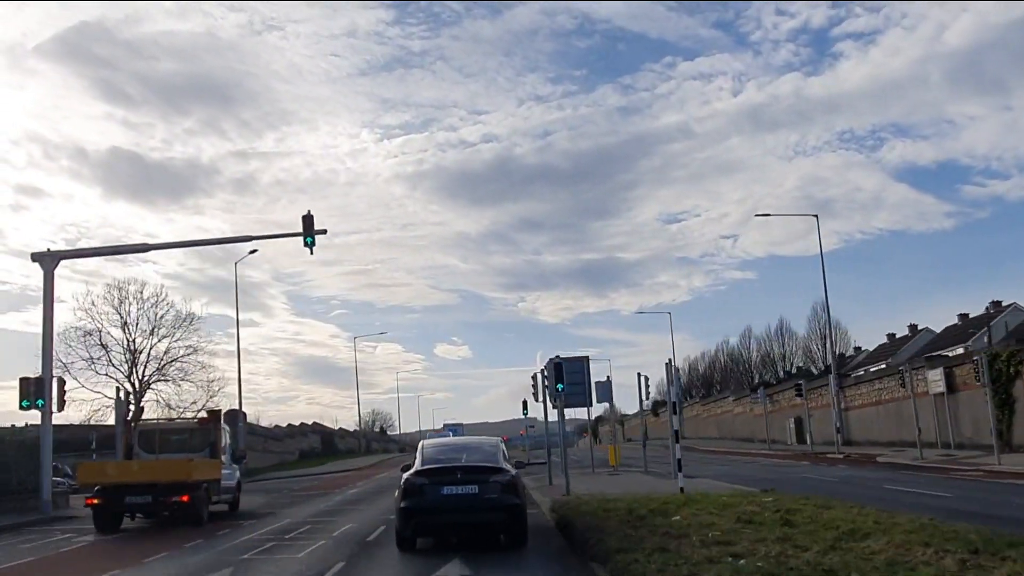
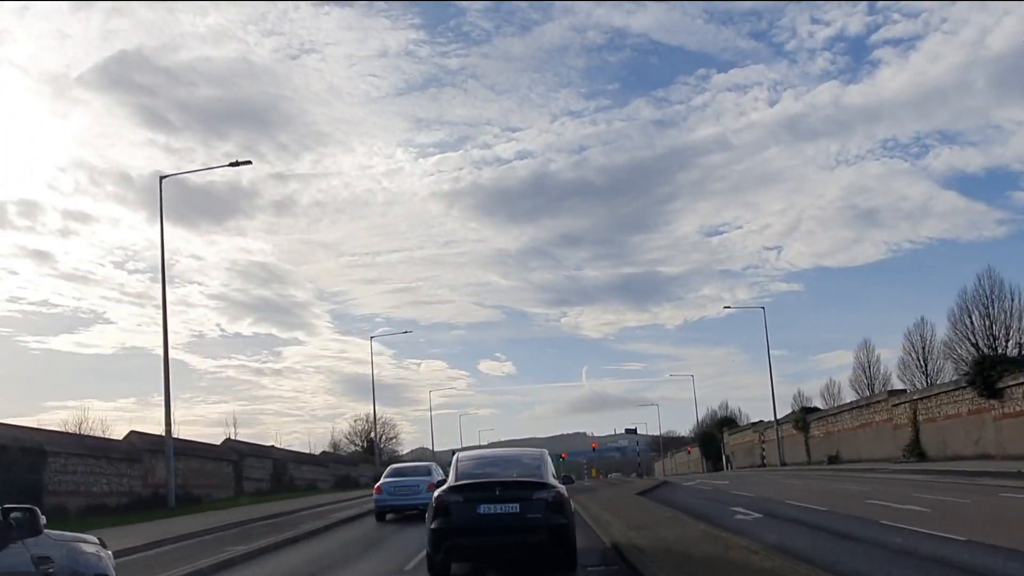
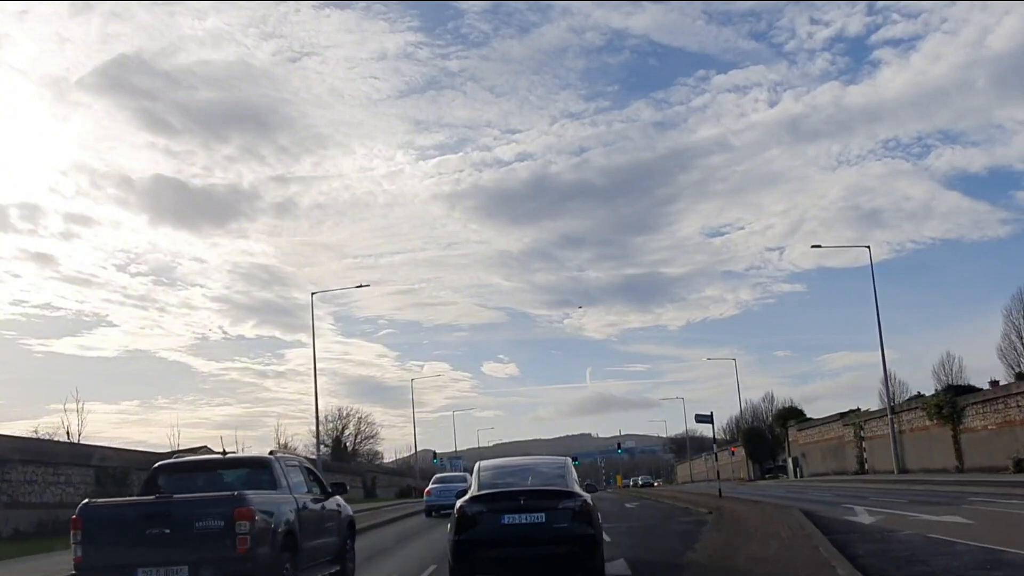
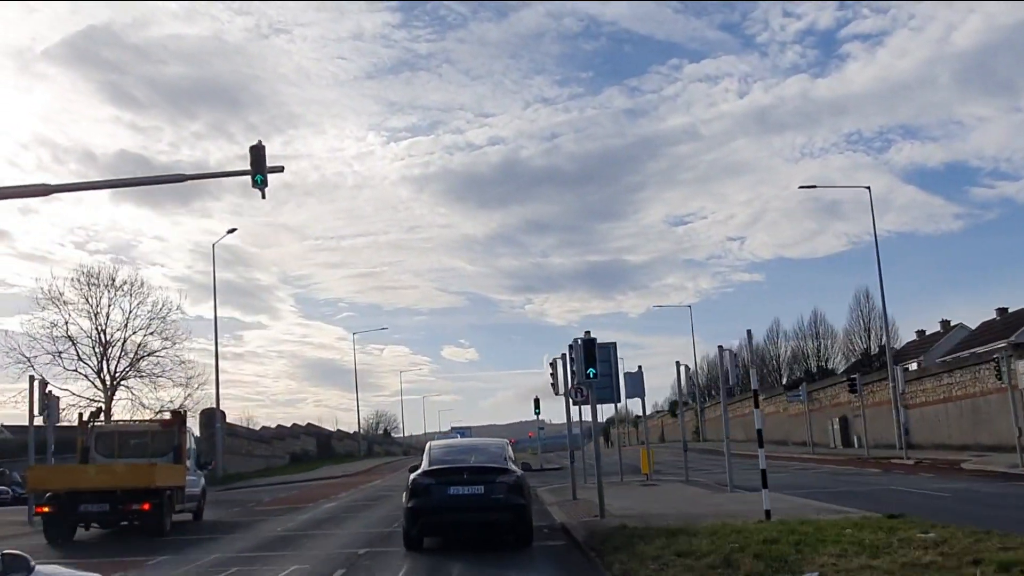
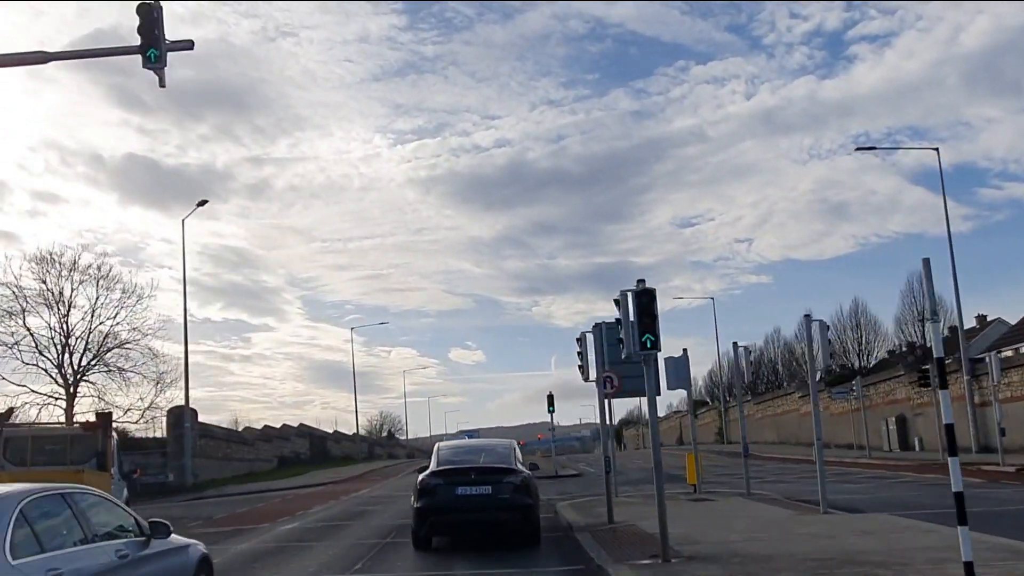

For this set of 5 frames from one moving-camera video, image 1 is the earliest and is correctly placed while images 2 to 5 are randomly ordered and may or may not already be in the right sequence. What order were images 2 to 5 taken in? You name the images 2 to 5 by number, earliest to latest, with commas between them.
4, 5, 2, 3
